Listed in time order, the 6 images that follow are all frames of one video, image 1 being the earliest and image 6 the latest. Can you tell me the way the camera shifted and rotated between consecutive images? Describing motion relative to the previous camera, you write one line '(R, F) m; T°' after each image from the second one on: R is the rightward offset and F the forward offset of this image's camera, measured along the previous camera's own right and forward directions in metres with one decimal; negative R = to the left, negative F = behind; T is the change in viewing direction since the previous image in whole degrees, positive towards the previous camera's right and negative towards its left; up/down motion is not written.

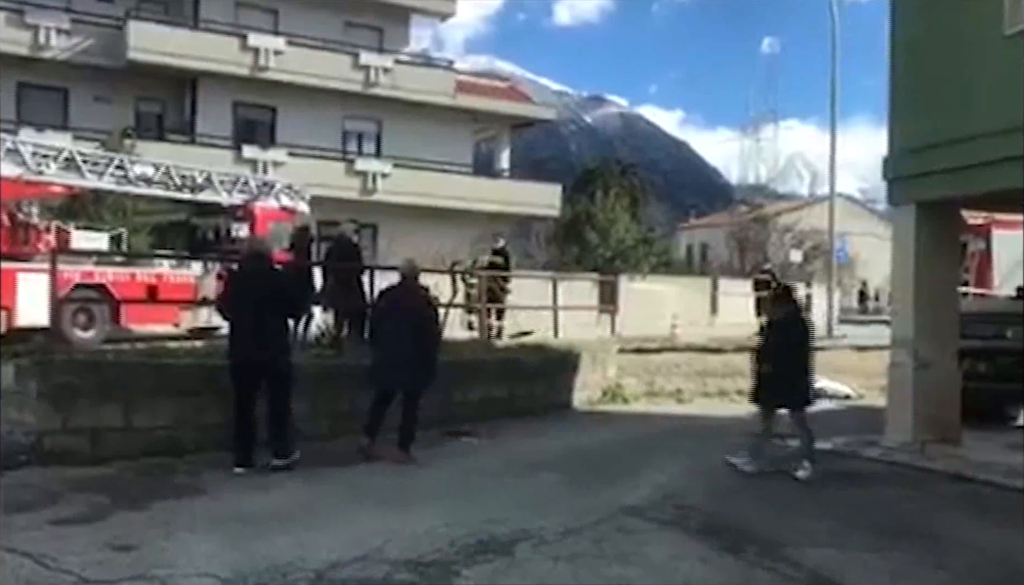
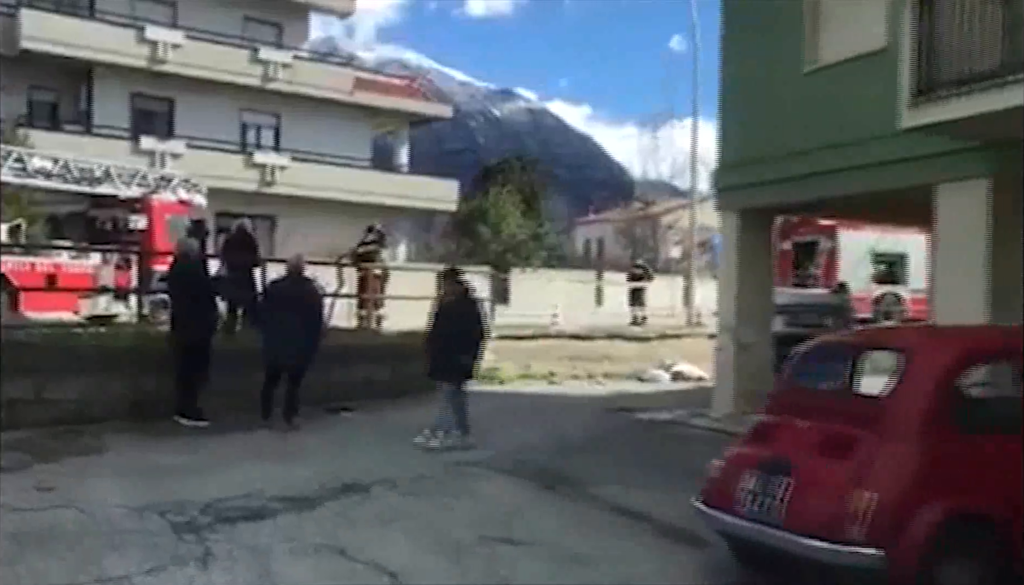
(+0.3, -1.4) m; +6°
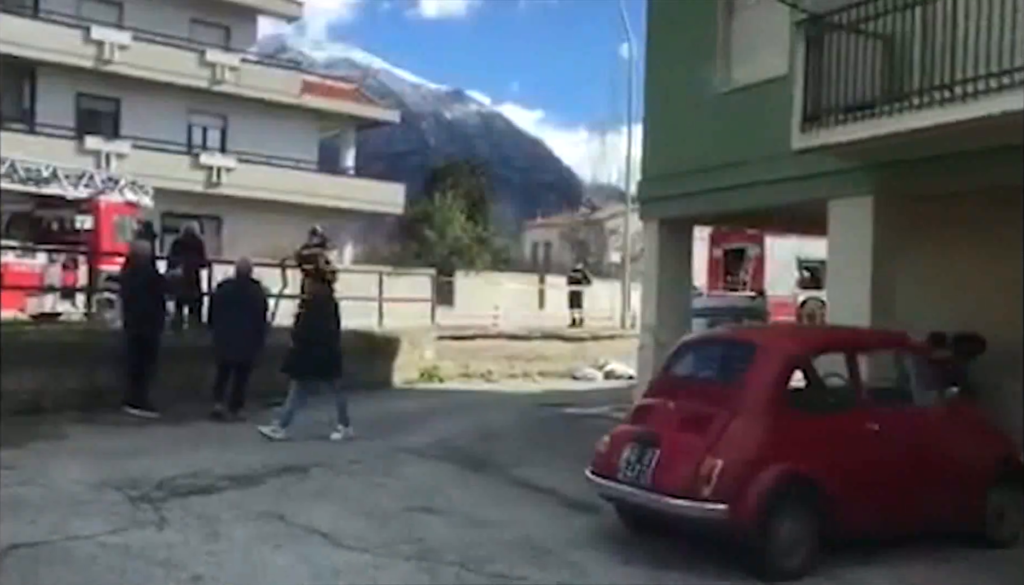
(+0.2, -0.8) m; +3°
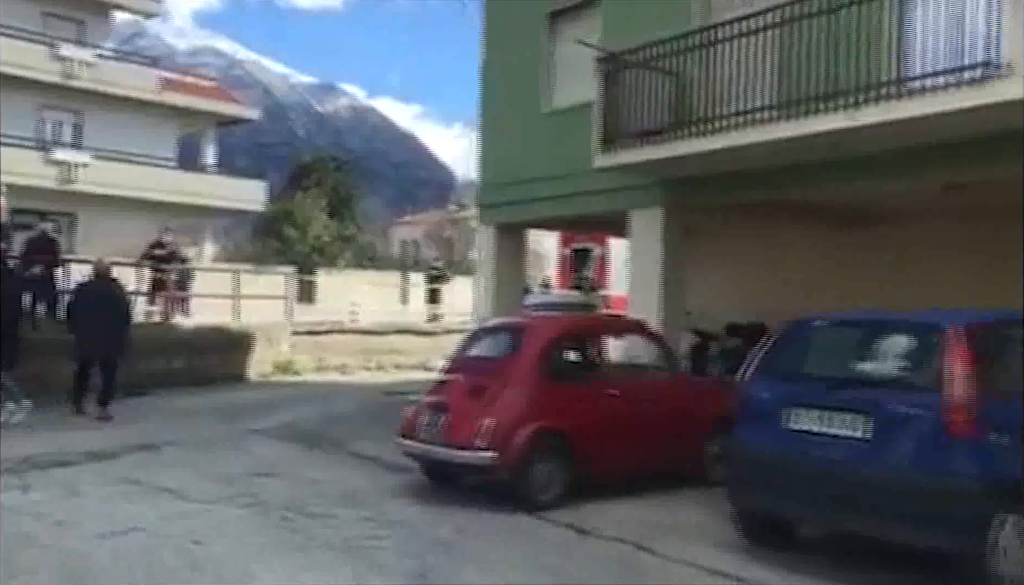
(+0.4, -1.3) m; +8°
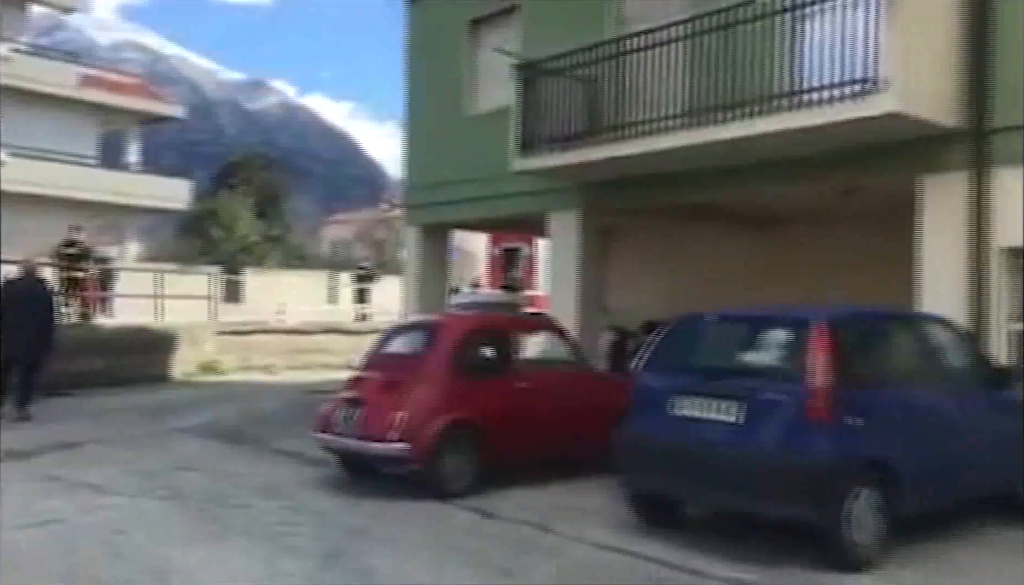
(+0.1, -0.4) m; +4°
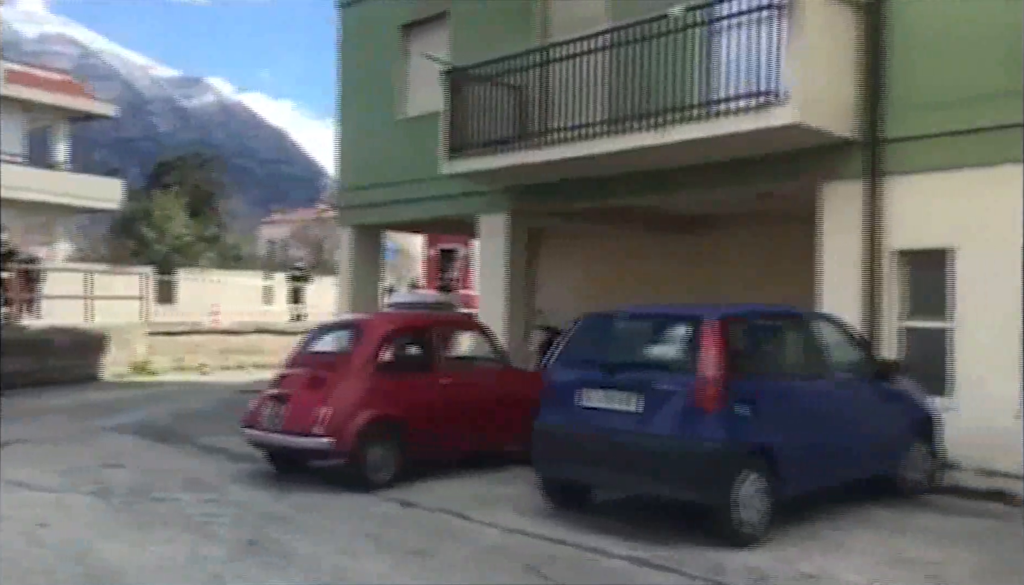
(+0.1, -0.3) m; +4°
